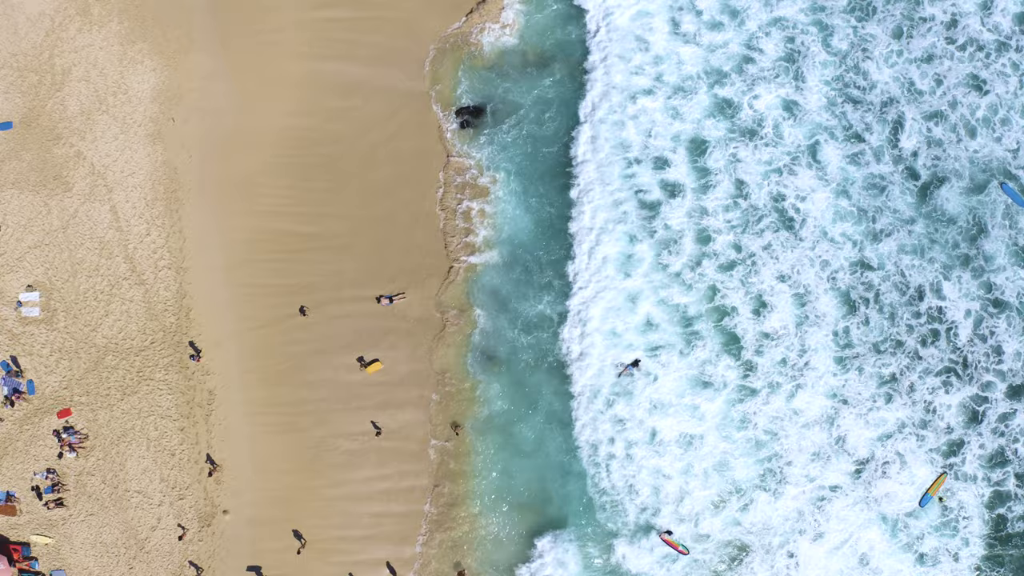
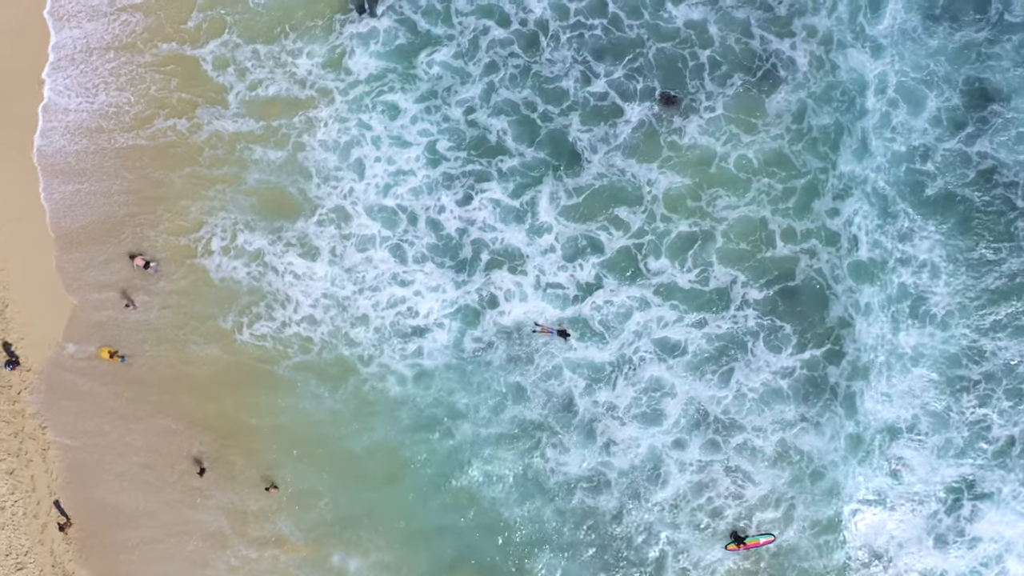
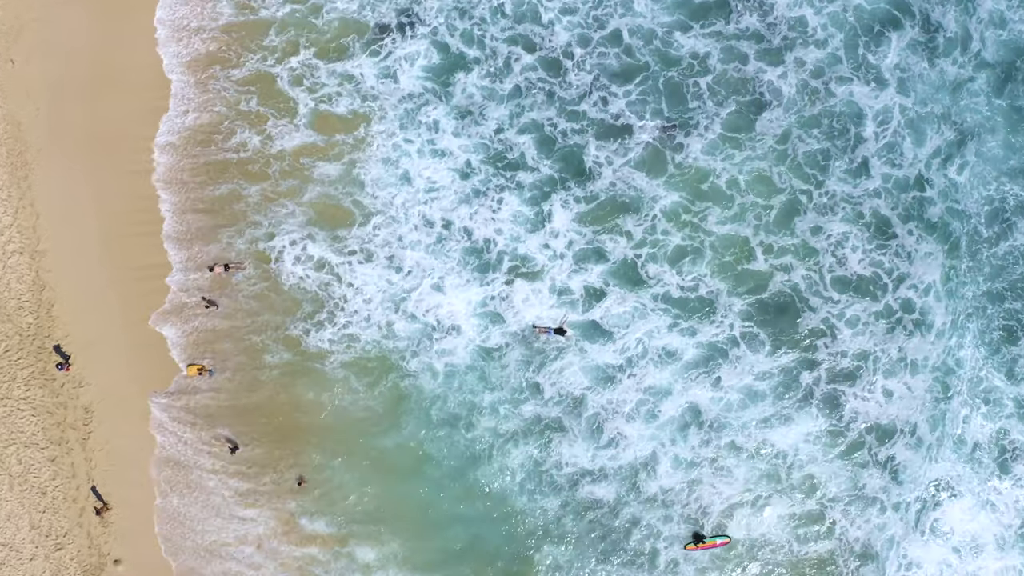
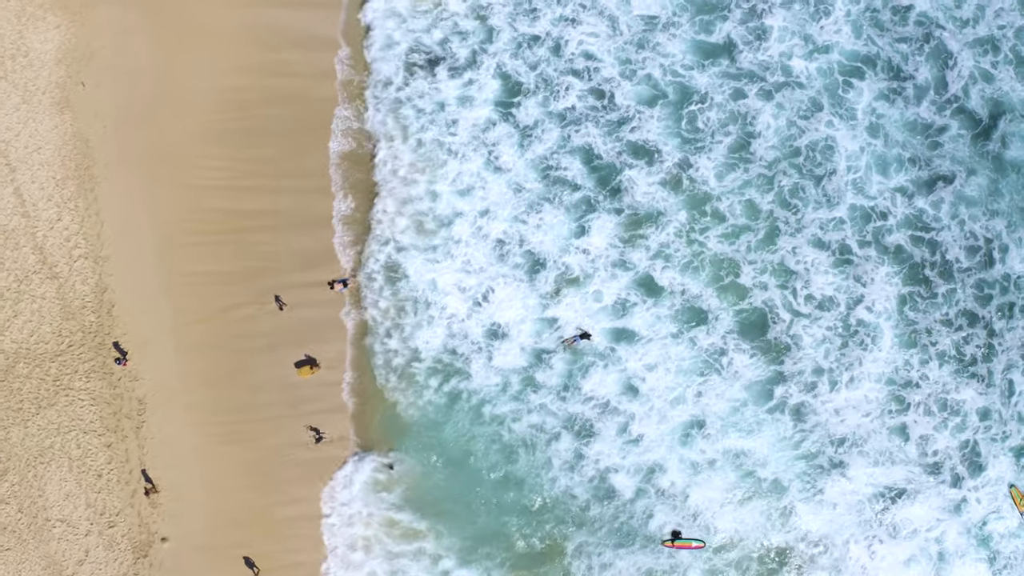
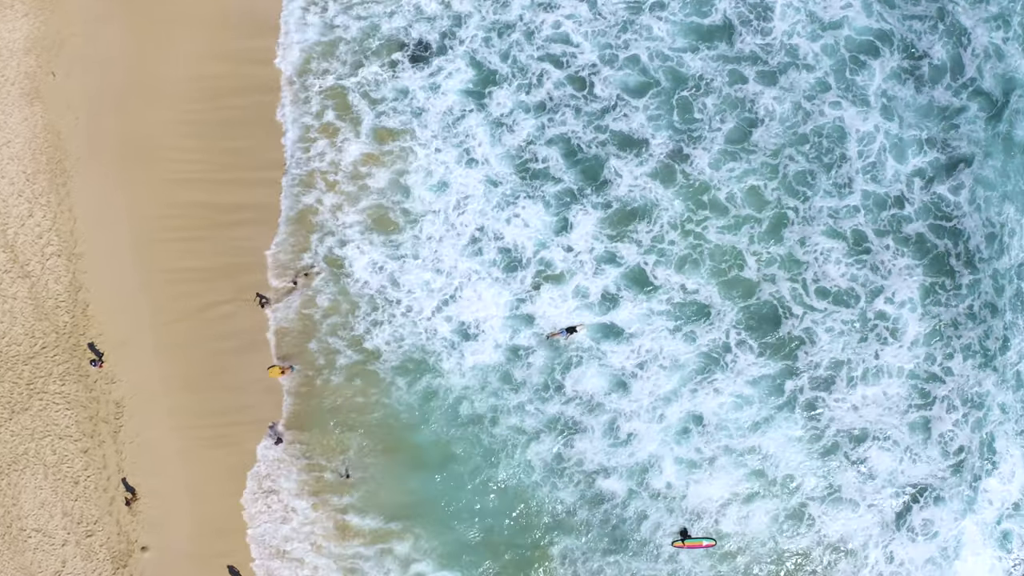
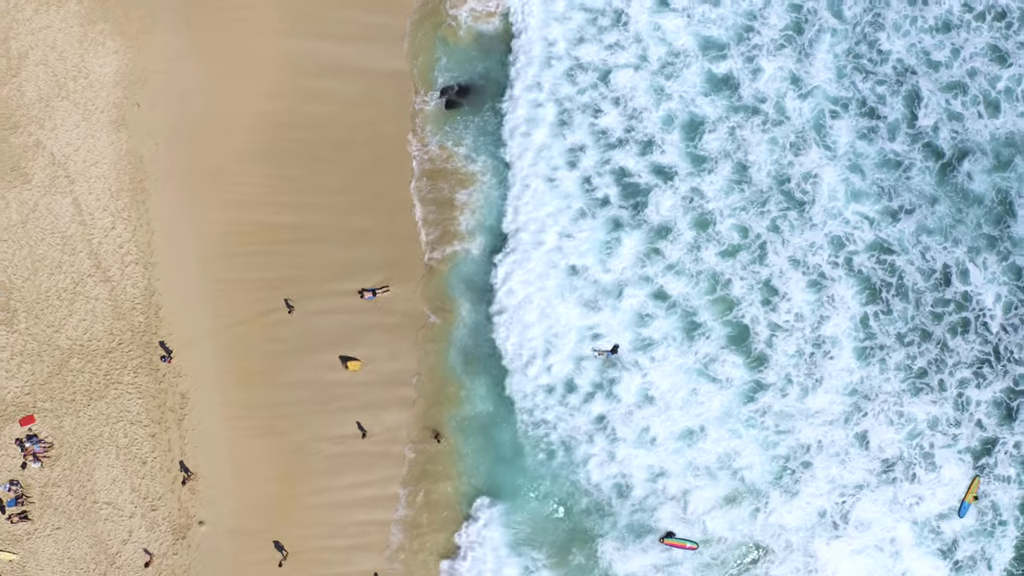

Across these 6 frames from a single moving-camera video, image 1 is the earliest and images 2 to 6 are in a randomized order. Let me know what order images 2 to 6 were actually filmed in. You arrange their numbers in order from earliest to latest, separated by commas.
6, 4, 5, 3, 2
